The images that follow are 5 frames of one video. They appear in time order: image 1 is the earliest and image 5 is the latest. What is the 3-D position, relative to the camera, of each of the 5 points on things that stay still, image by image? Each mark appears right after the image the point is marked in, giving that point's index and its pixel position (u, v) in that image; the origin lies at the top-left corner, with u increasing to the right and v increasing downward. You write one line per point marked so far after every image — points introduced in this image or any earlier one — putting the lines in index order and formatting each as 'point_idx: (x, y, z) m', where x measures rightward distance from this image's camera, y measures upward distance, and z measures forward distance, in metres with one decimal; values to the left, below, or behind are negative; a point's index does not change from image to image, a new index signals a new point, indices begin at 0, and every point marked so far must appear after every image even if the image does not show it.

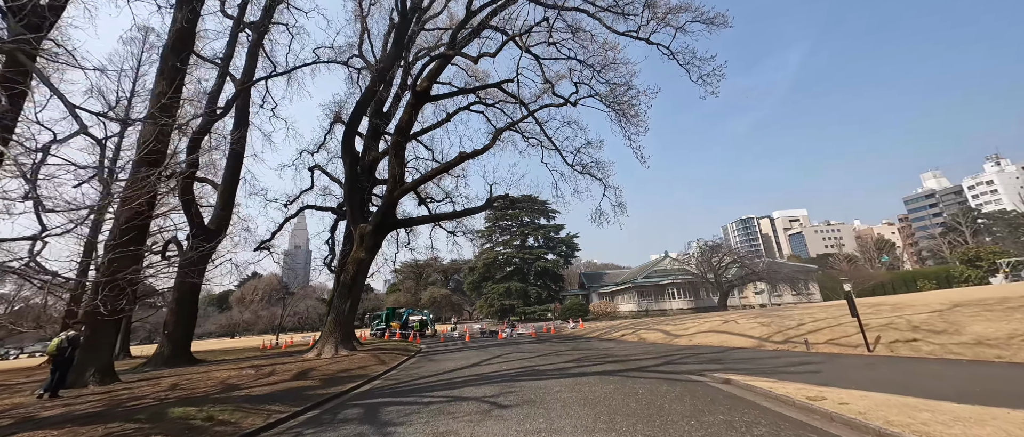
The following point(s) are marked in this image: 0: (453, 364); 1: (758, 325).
0: (-1.7, -4.4, +12.1) m
1: (+8.2, -3.6, +13.3) m
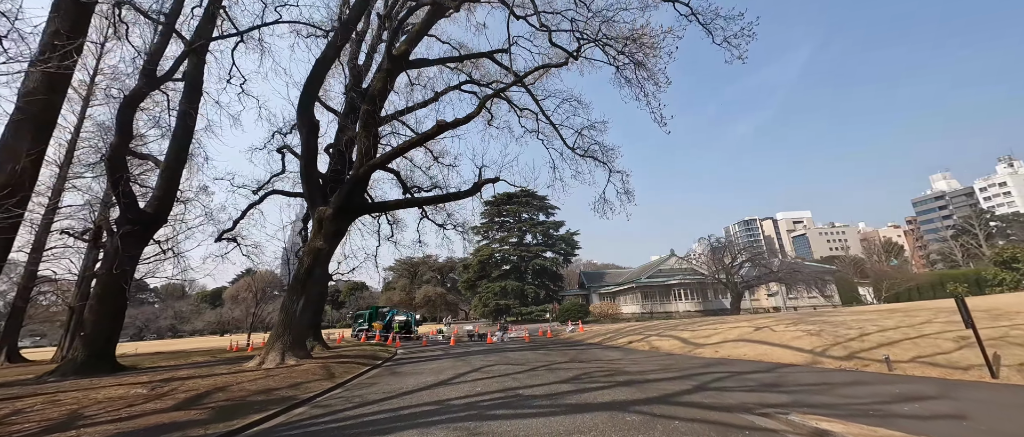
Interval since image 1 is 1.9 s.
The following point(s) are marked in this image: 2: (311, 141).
0: (-2.2, -3.8, +9.5) m
1: (+7.8, -3.1, +10.6) m
2: (-6.5, +2.5, +12.8) m
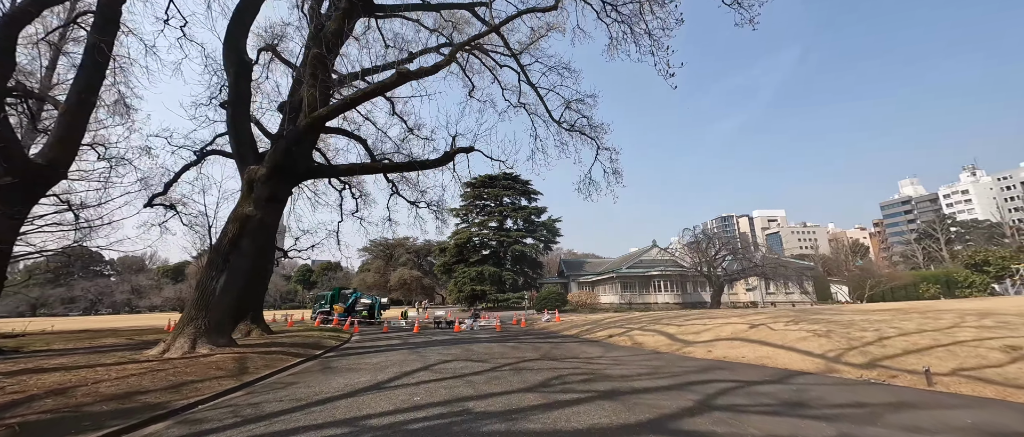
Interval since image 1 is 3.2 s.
0: (-3.0, -3.0, +7.6) m
1: (+6.9, -2.7, +9.2) m
2: (-7.2, +3.5, +10.6) m
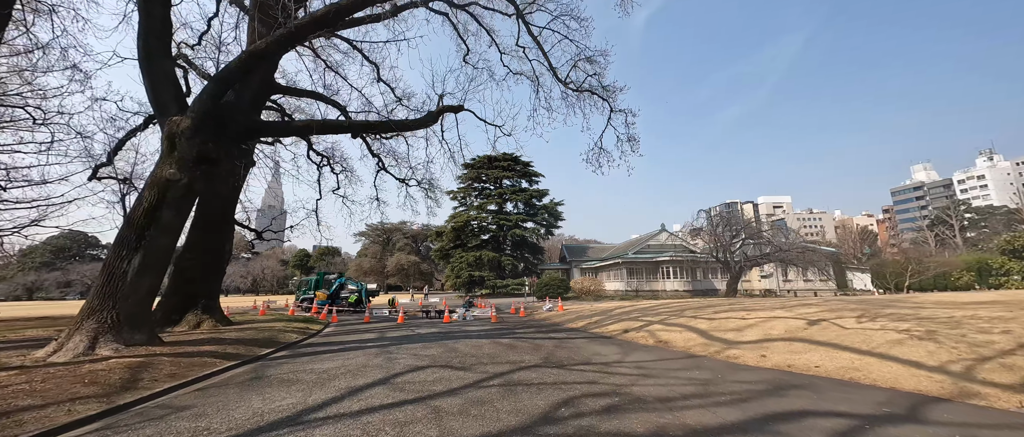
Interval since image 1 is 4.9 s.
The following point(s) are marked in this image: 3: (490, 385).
0: (-3.1, -2.4, +5.4) m
1: (+6.8, -2.1, +6.9) m
2: (-7.3, +4.2, +8.1) m
3: (-0.3, -2.4, +5.6) m
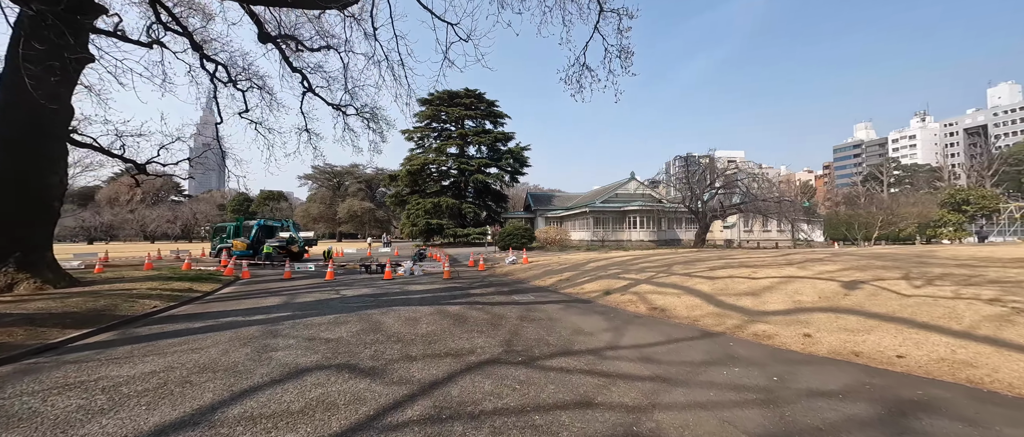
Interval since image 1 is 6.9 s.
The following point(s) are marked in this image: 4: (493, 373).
0: (-3.6, -1.6, +2.5) m
1: (+6.1, -1.2, +5.0) m
2: (-7.8, +5.4, +3.9) m
3: (-0.8, -1.5, +3.0) m
4: (-0.2, -1.6, +4.1) m
